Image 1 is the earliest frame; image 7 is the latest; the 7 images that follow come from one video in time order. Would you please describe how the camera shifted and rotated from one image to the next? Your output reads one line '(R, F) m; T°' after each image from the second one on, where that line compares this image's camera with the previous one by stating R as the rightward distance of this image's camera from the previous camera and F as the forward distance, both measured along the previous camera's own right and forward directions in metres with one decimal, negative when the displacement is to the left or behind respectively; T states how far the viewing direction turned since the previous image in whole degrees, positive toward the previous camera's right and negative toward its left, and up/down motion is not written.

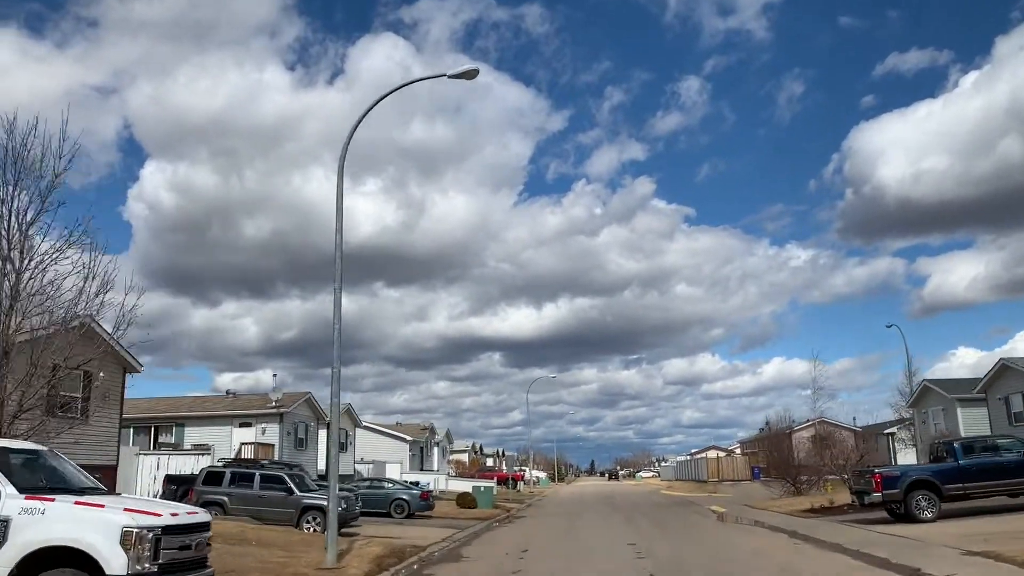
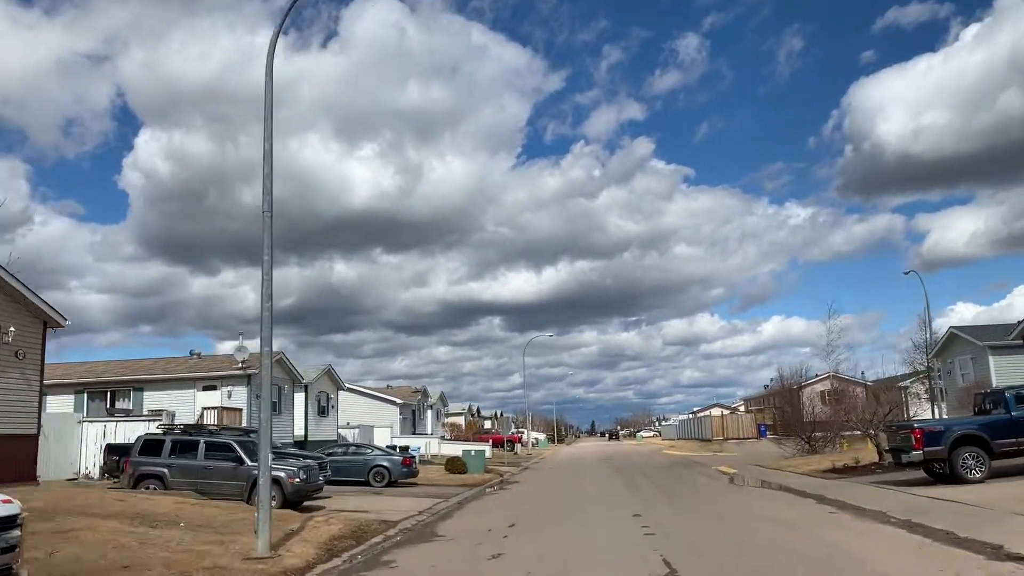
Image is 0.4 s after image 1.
(+0.4, +3.0) m; 0°
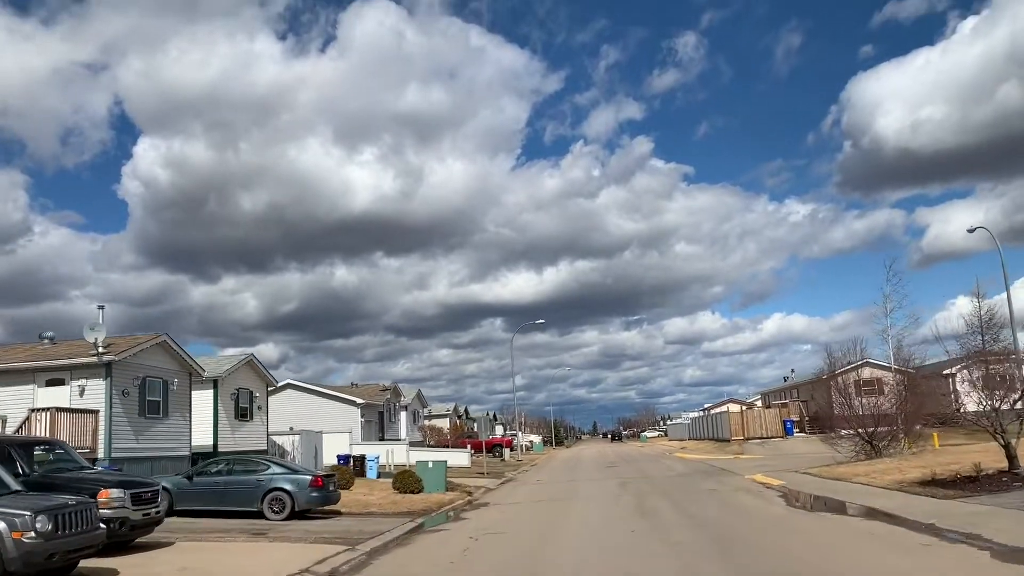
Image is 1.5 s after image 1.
(+1.1, +8.1) m; 0°
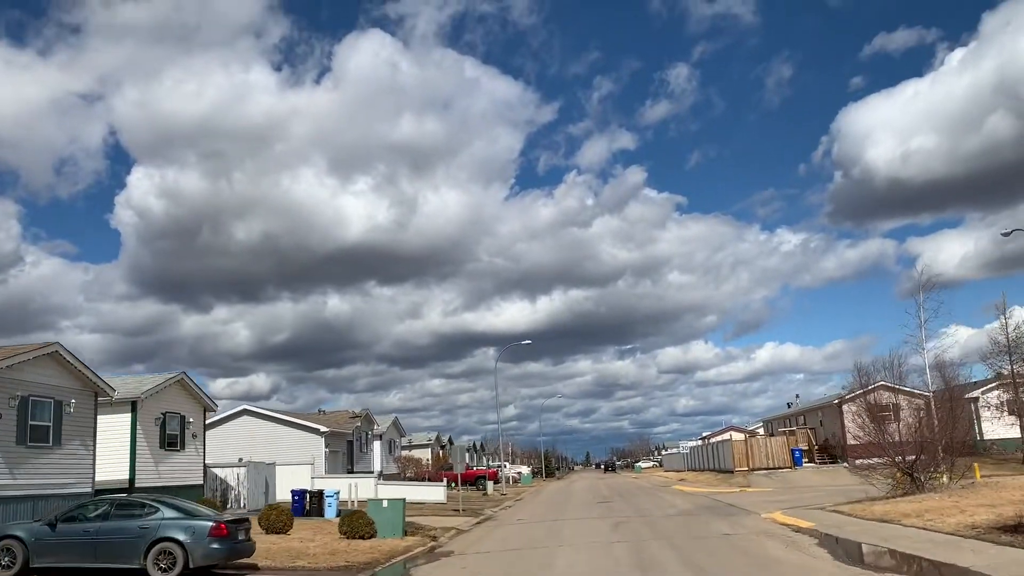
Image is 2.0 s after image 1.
(+0.6, +4.1) m; +1°
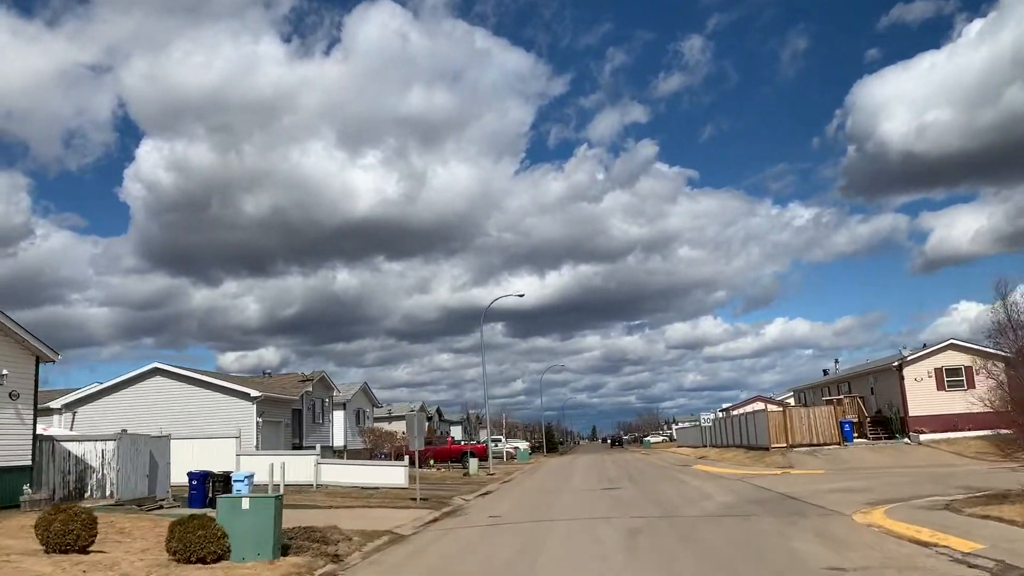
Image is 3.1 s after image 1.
(+1.0, +8.4) m; -1°
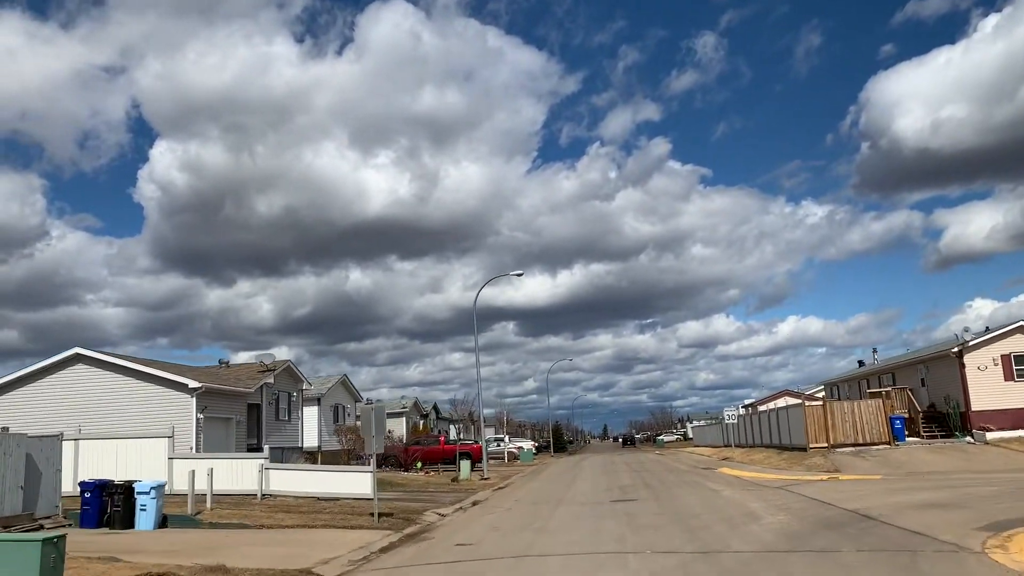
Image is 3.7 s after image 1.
(+0.7, +5.3) m; -1°
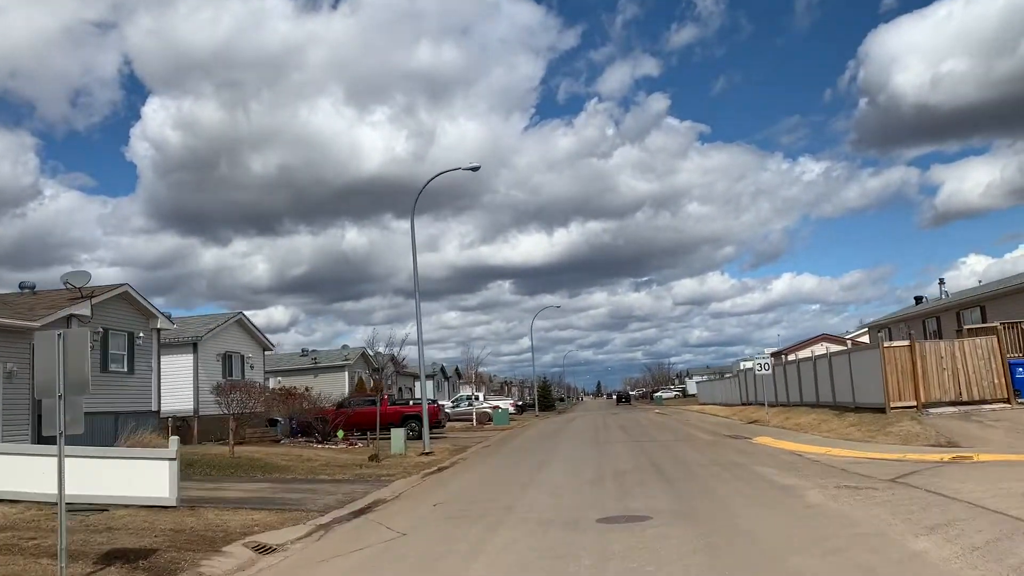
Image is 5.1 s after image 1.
(+1.5, +10.6) m; 0°
